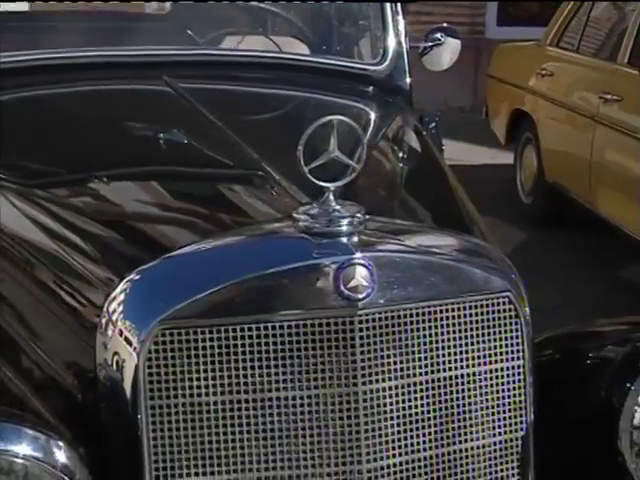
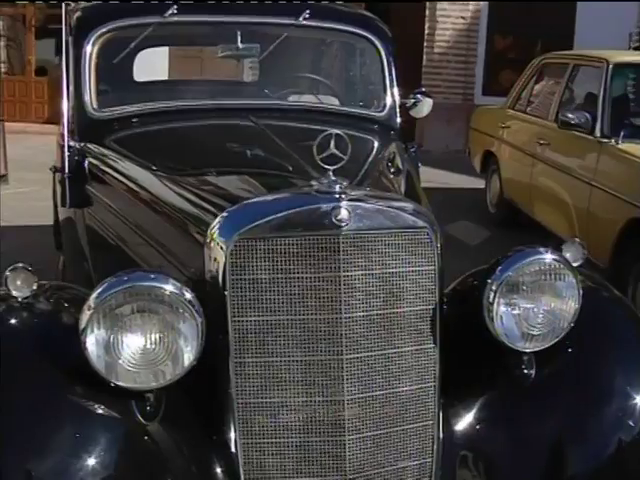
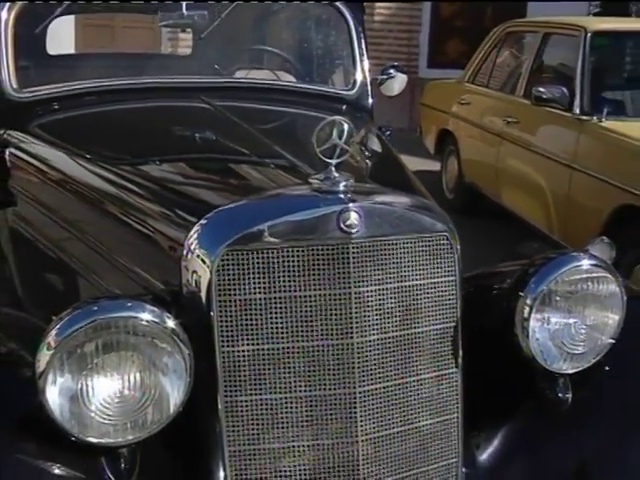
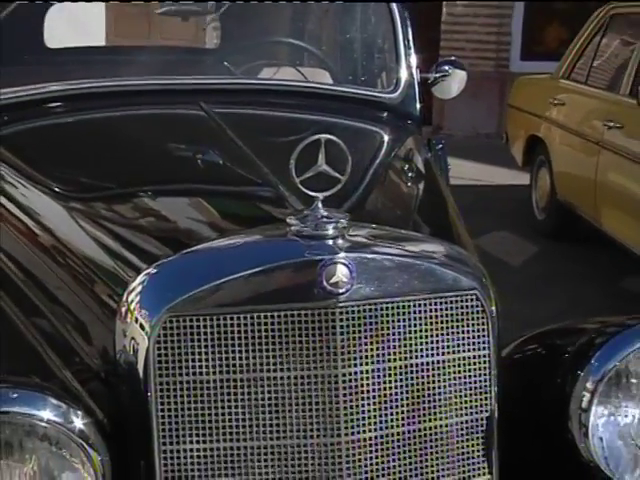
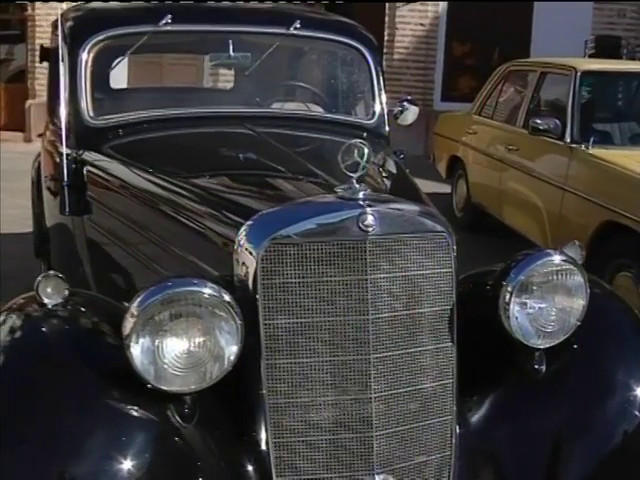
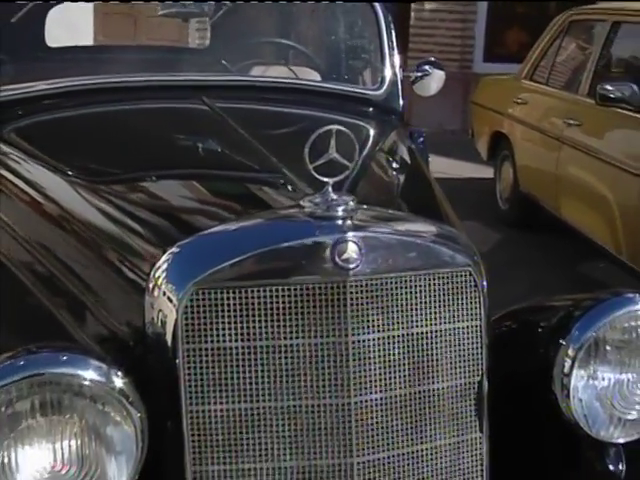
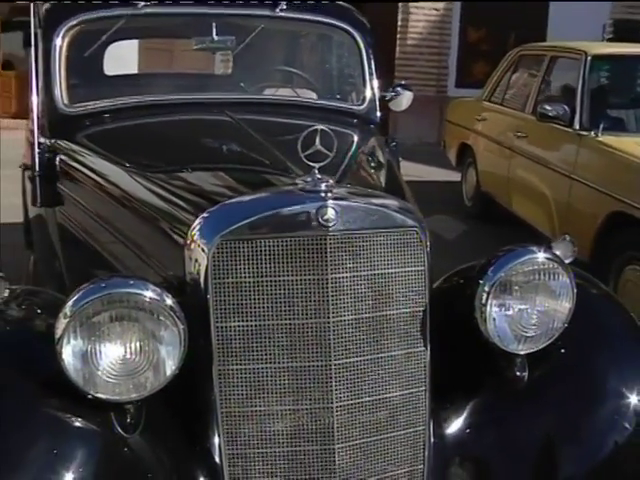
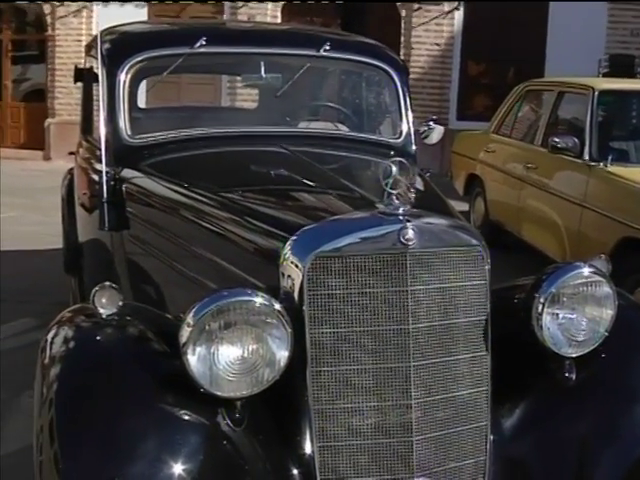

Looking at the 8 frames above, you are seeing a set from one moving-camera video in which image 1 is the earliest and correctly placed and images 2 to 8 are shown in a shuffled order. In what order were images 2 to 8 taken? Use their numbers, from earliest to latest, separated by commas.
4, 6, 3, 7, 2, 5, 8
